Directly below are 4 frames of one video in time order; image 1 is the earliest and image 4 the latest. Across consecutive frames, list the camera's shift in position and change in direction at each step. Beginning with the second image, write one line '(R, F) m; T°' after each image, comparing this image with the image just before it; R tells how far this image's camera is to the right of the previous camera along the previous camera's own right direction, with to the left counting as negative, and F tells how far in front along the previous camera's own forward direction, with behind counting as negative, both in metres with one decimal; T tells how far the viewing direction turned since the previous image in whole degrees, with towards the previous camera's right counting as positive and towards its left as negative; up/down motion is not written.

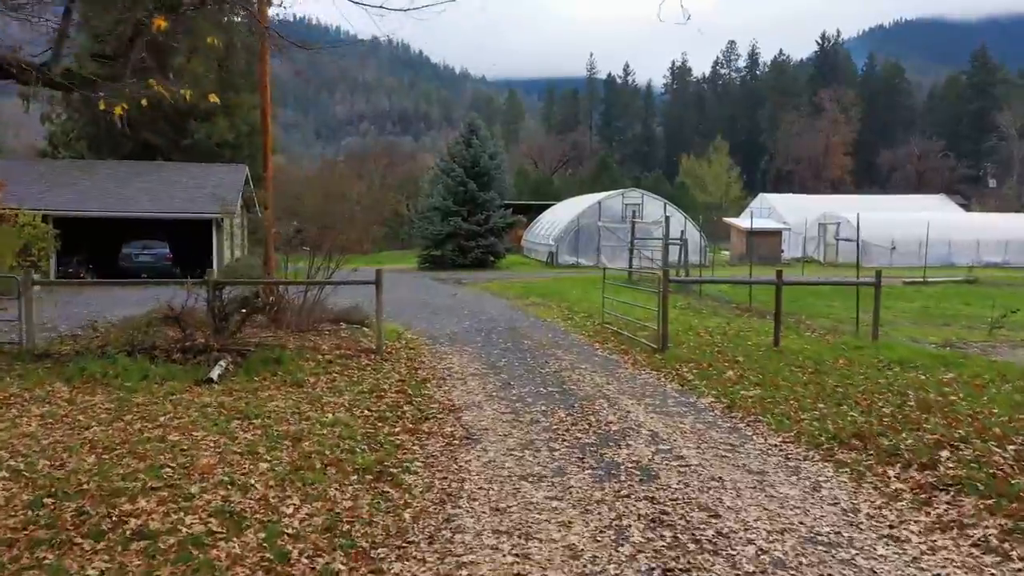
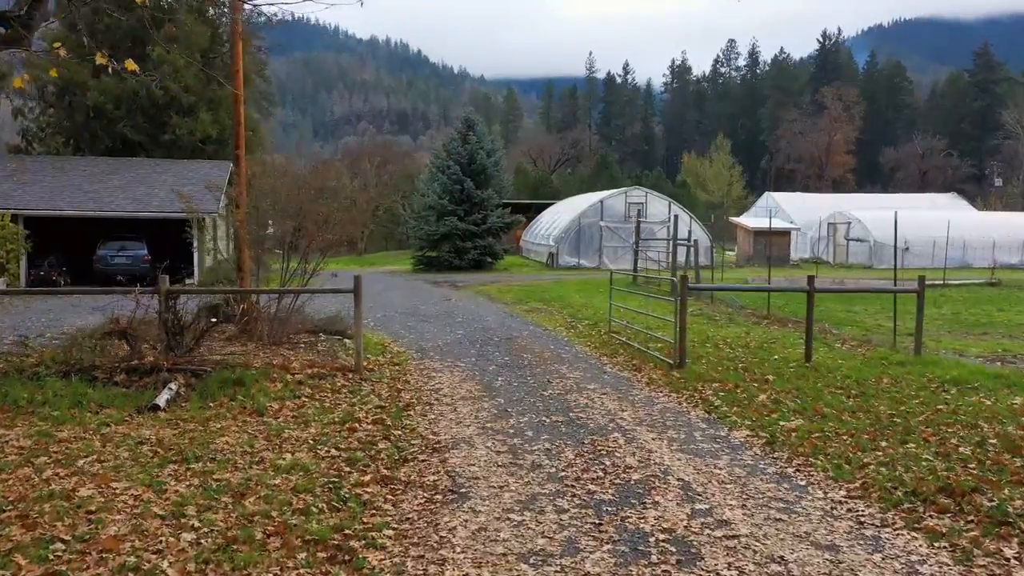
(0.0, +1.3) m; 0°
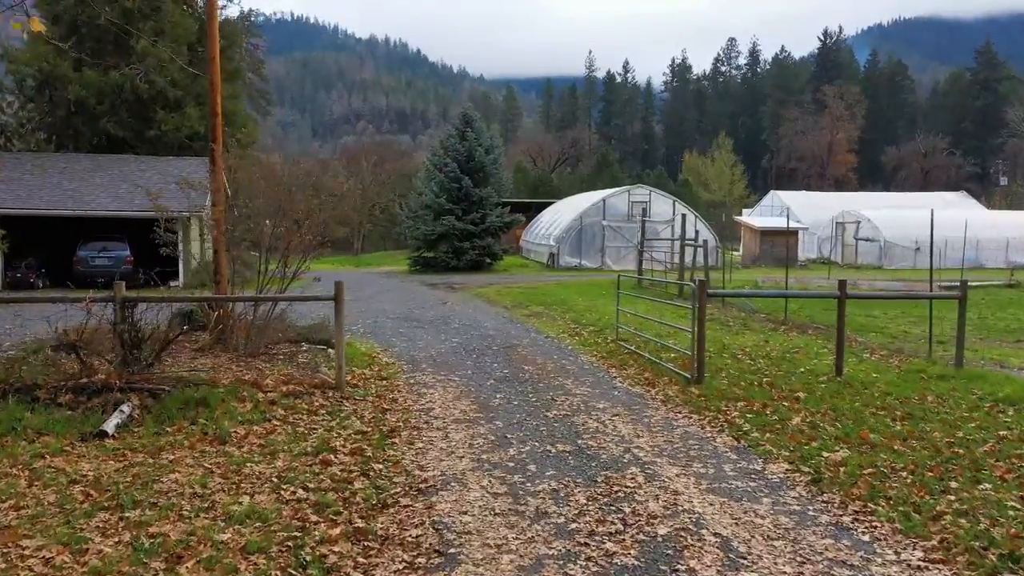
(0.0, +1.0) m; 0°
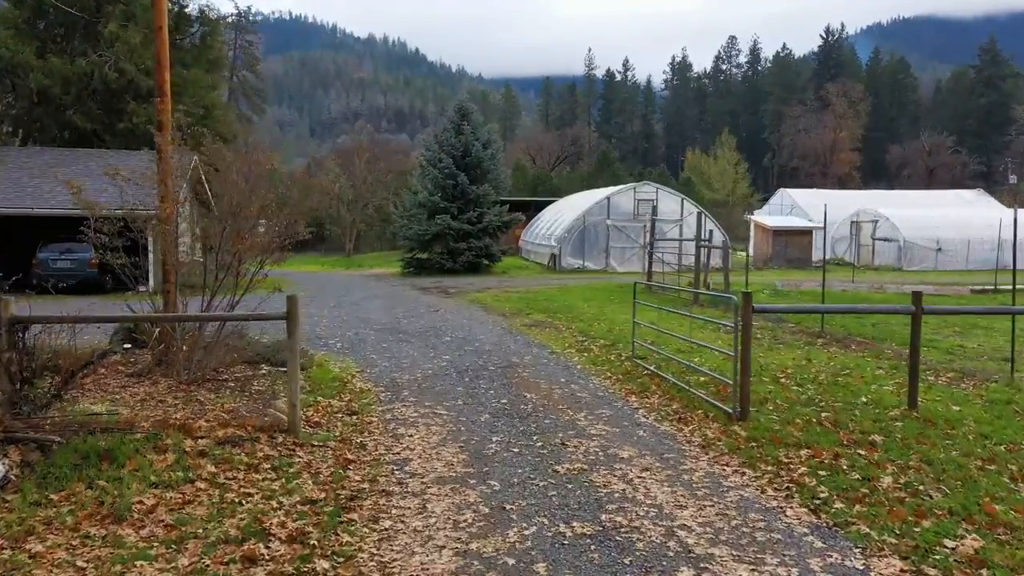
(0.0, +1.7) m; 0°
